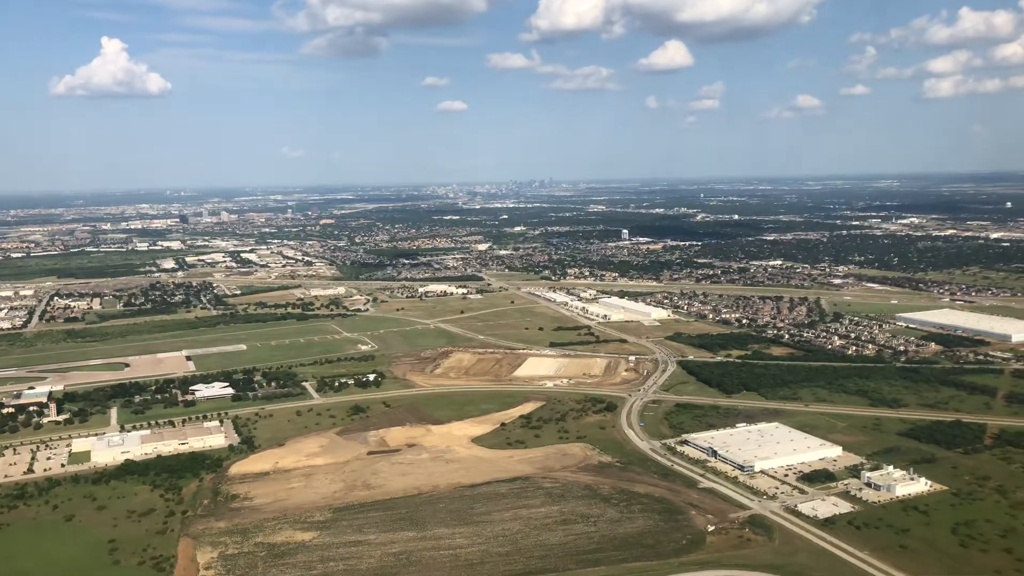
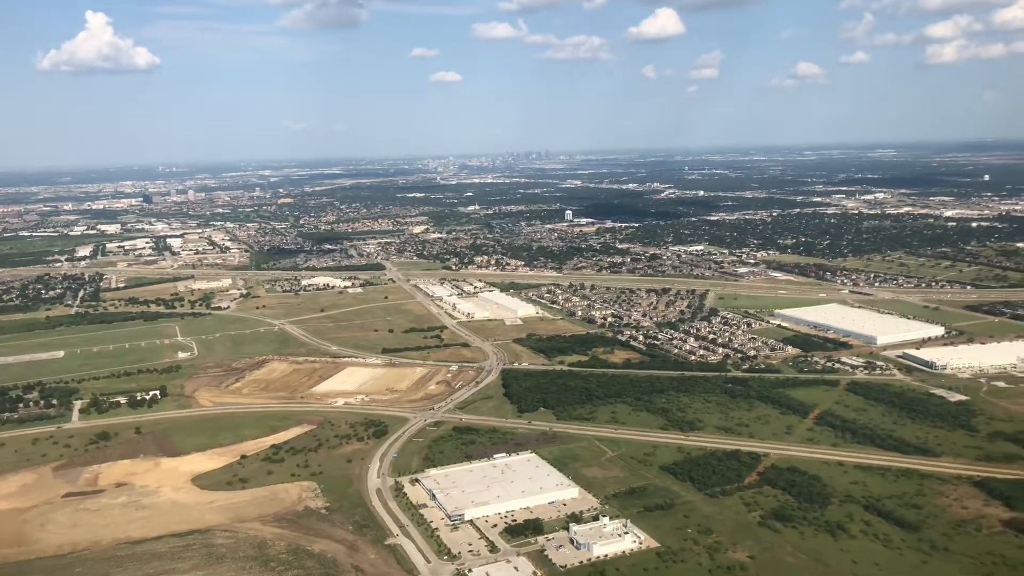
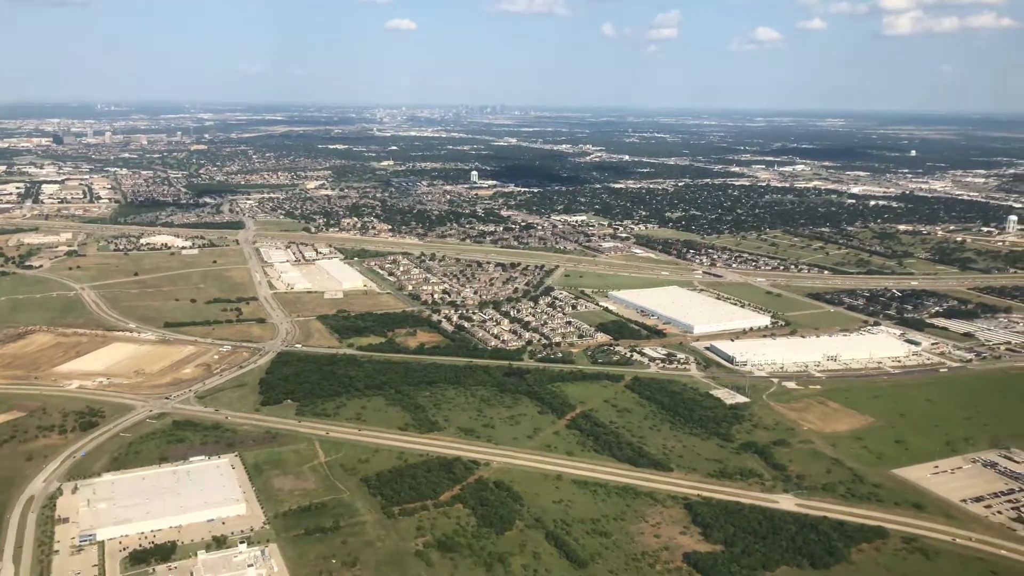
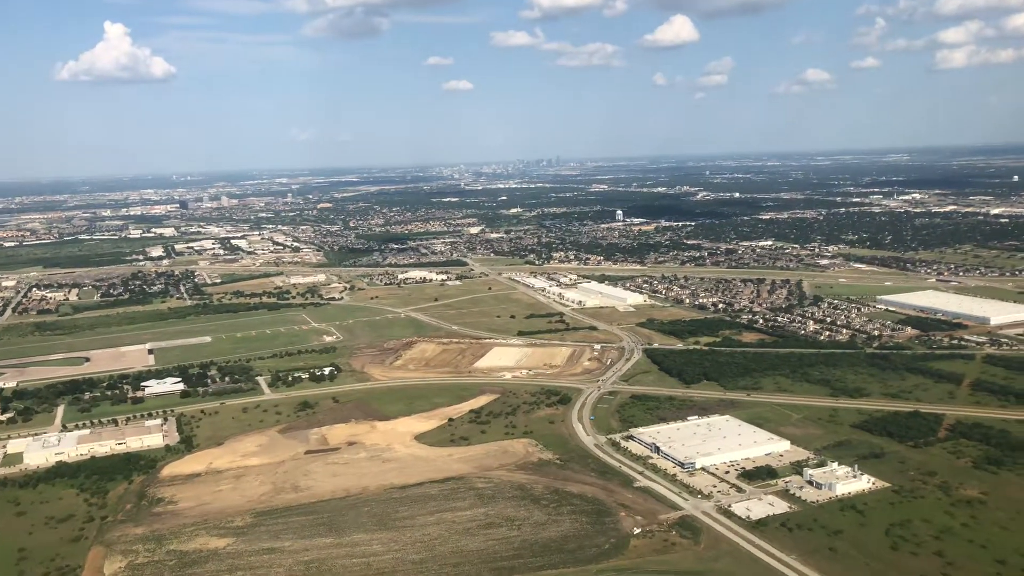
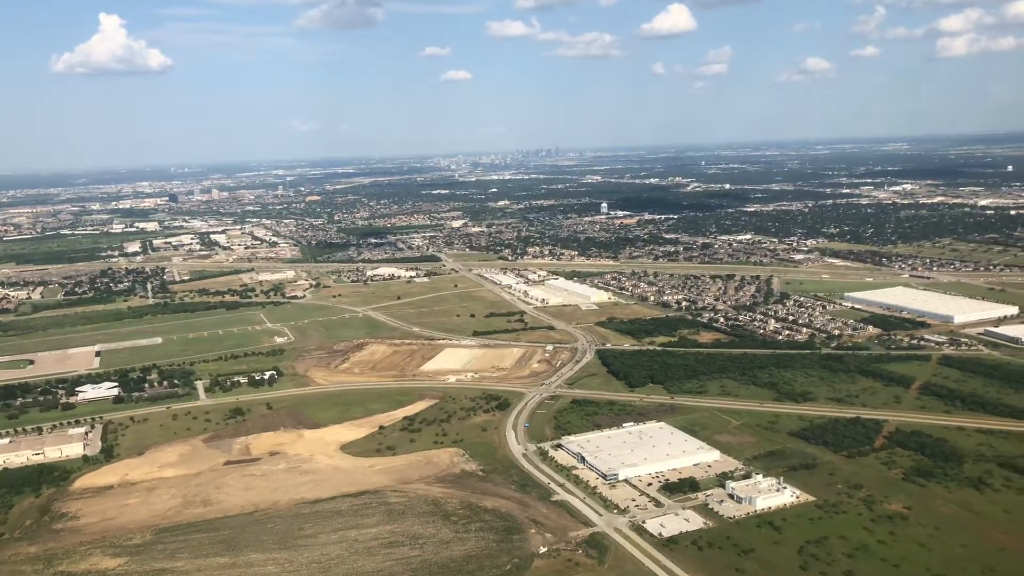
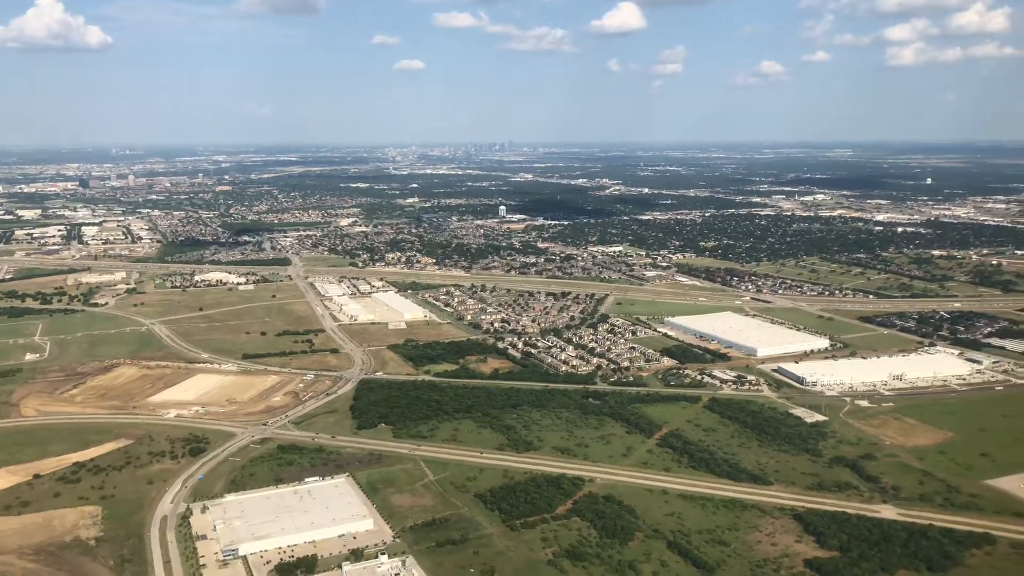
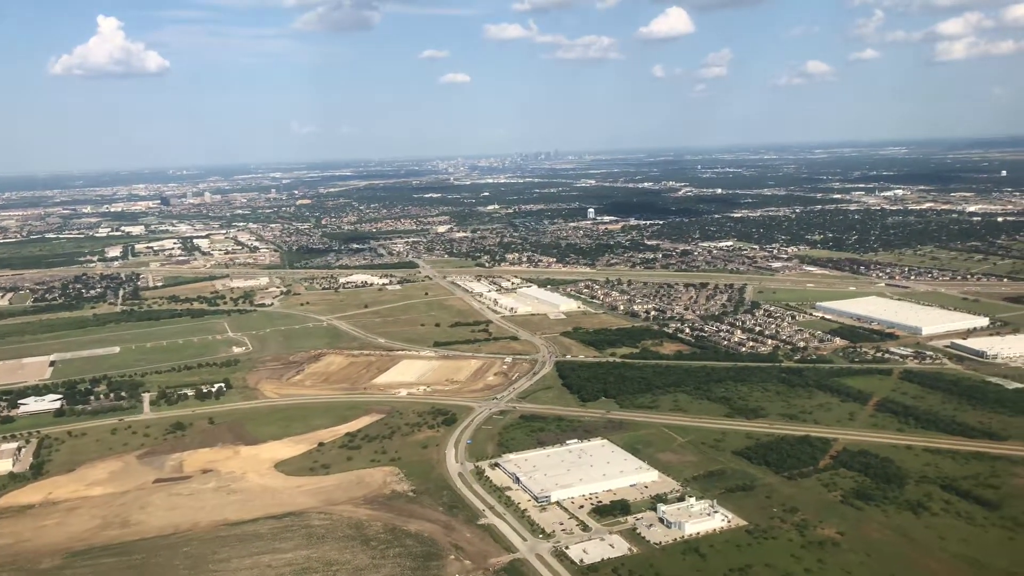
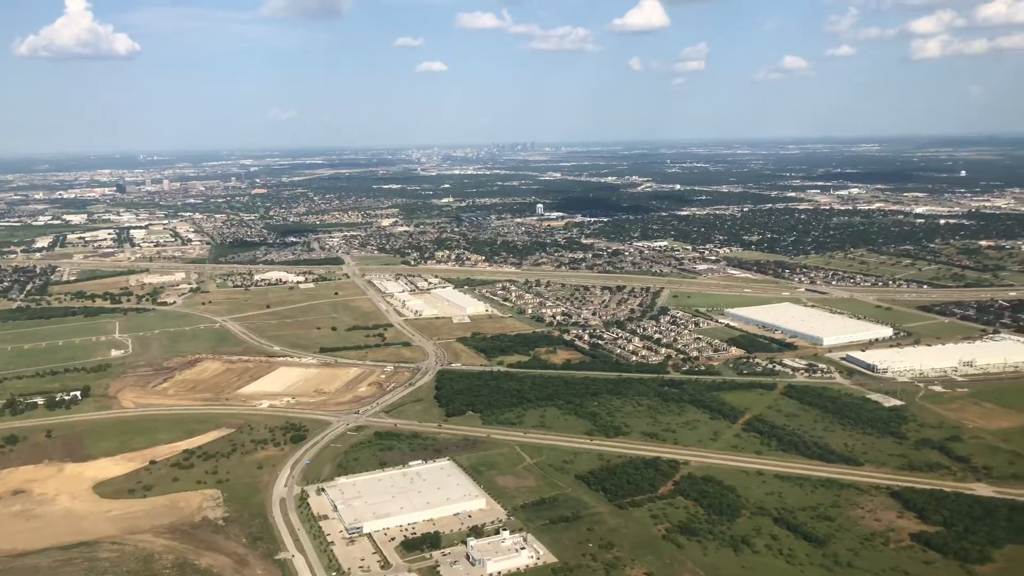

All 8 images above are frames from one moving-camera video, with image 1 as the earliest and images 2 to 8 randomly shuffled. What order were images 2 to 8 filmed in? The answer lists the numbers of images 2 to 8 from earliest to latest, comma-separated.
4, 5, 7, 2, 8, 6, 3
